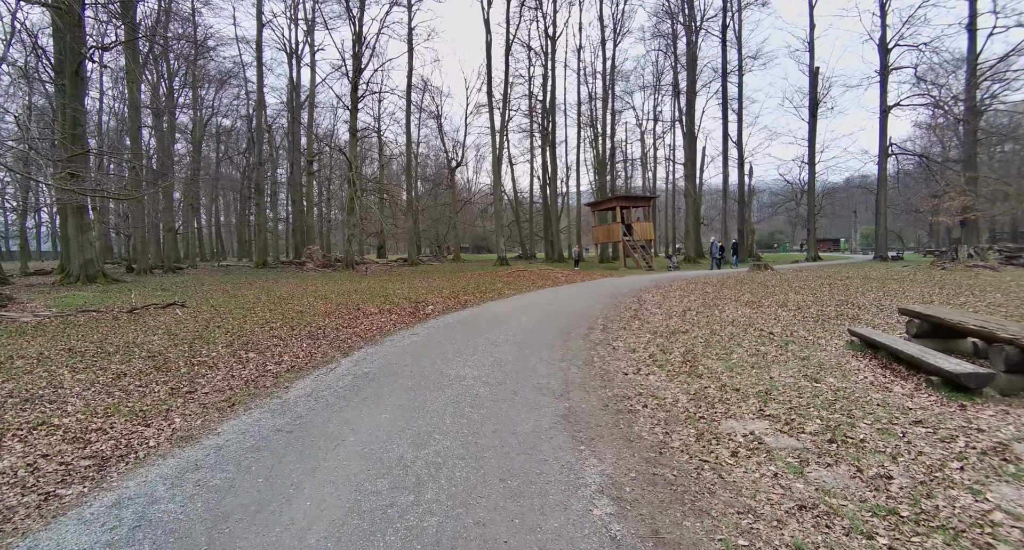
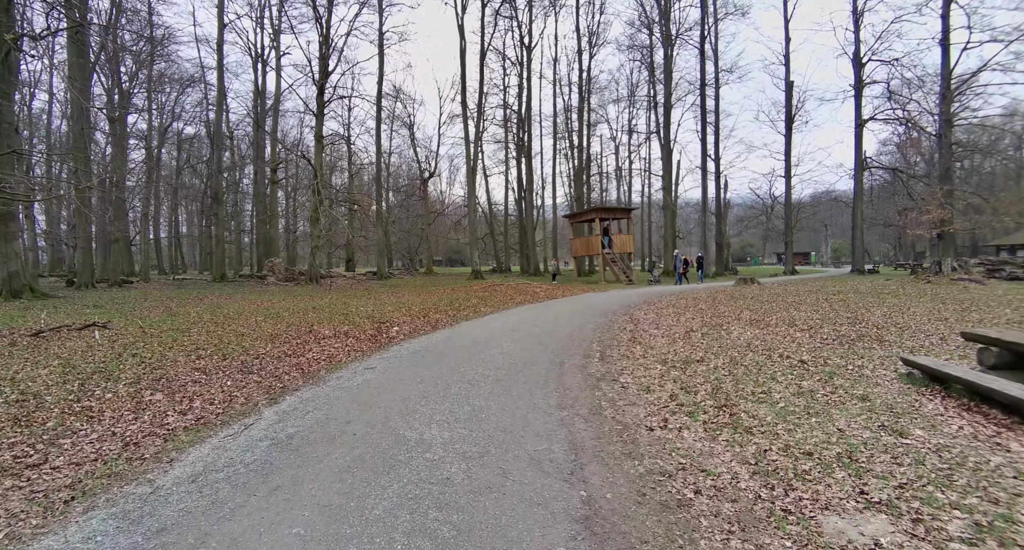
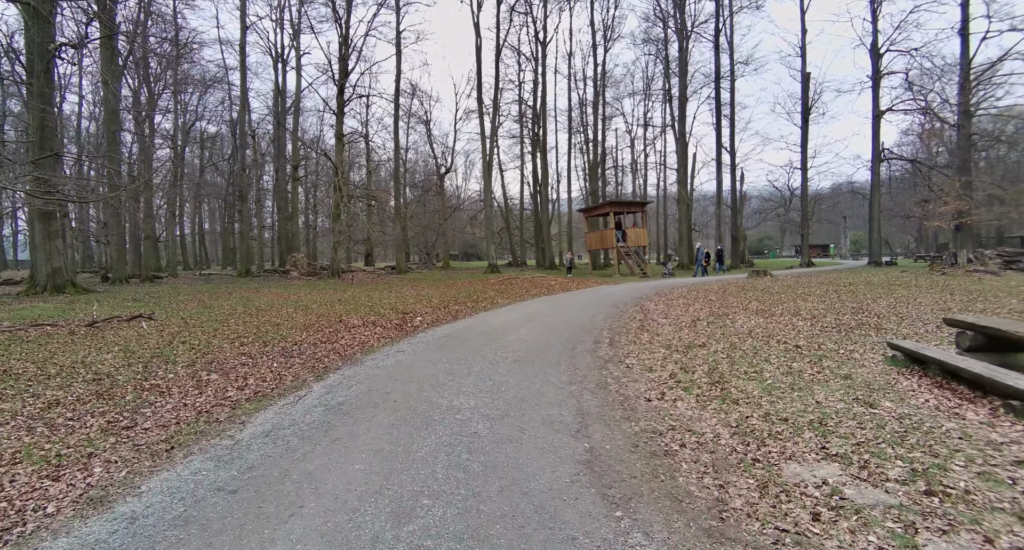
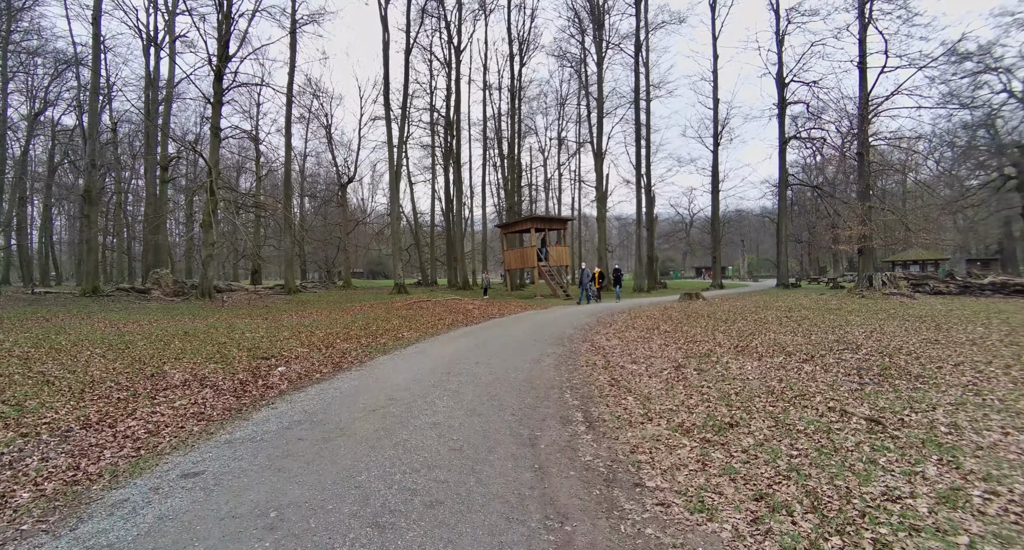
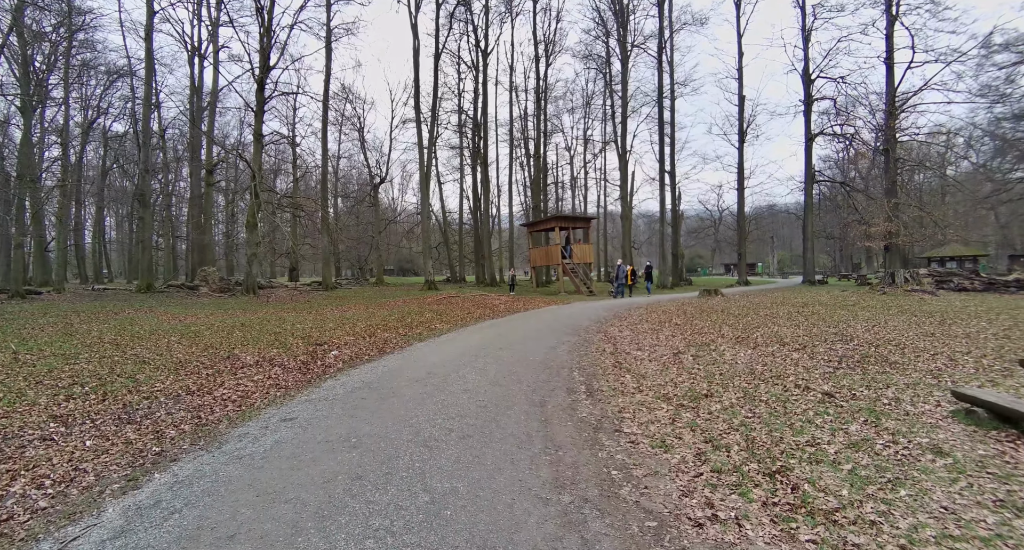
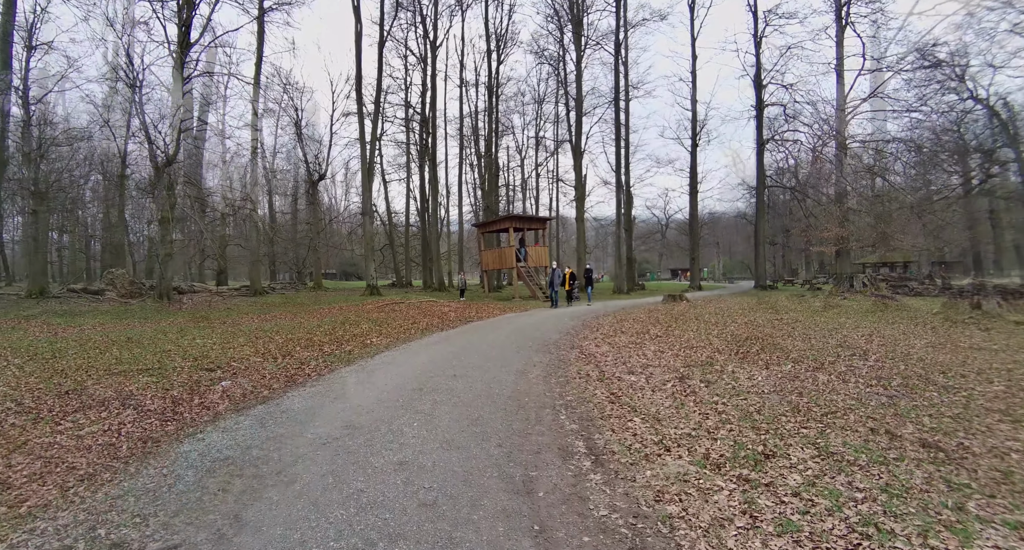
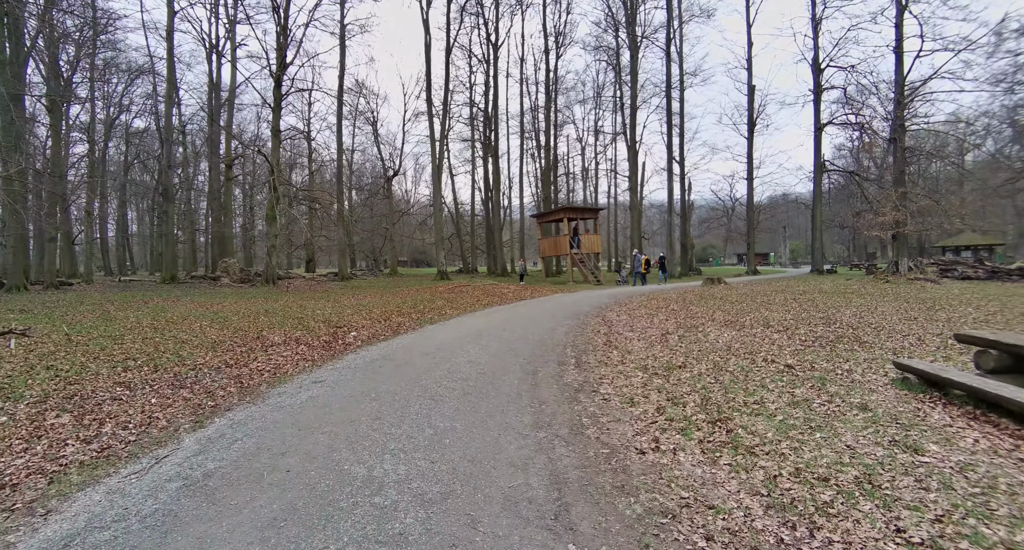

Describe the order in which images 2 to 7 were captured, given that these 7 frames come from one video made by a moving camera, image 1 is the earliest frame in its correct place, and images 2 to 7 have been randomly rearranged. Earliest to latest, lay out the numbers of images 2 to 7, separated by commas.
3, 2, 7, 5, 4, 6
